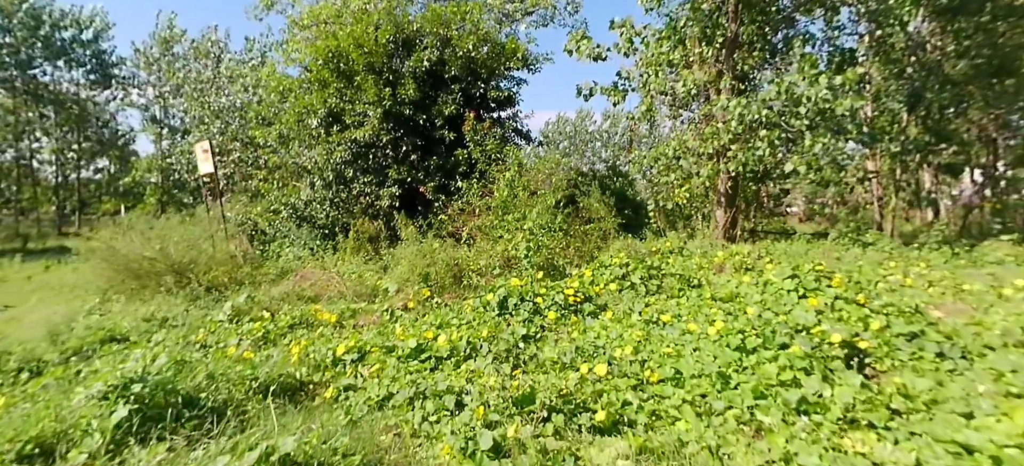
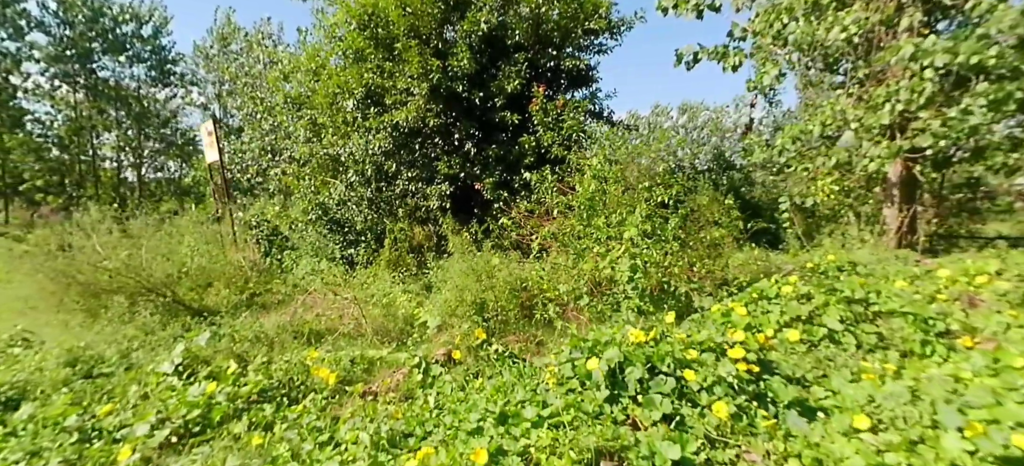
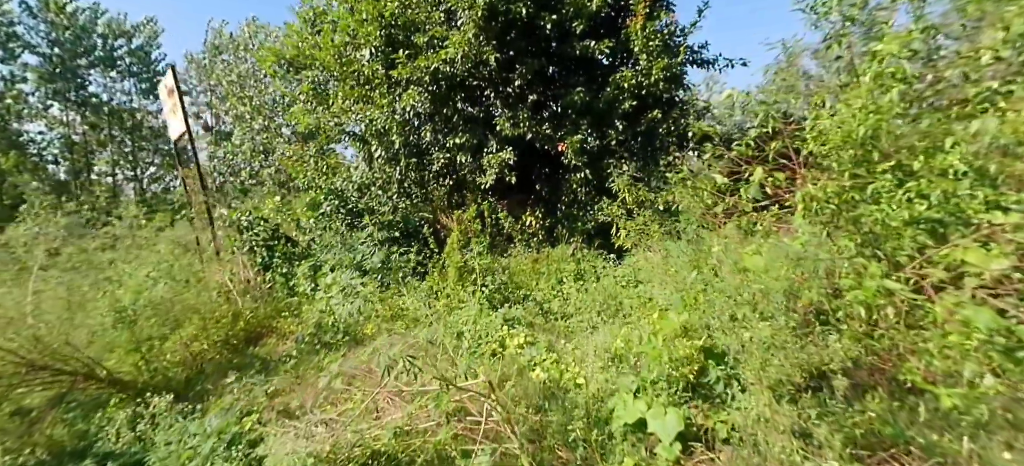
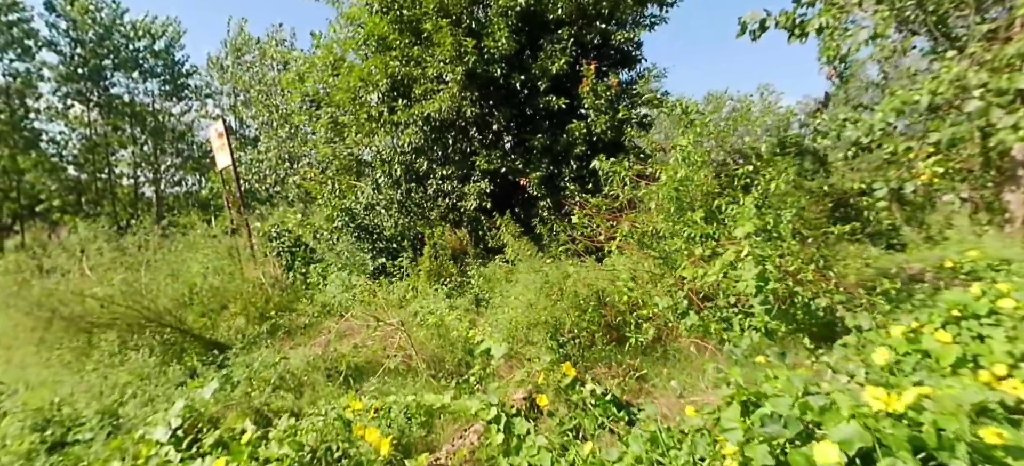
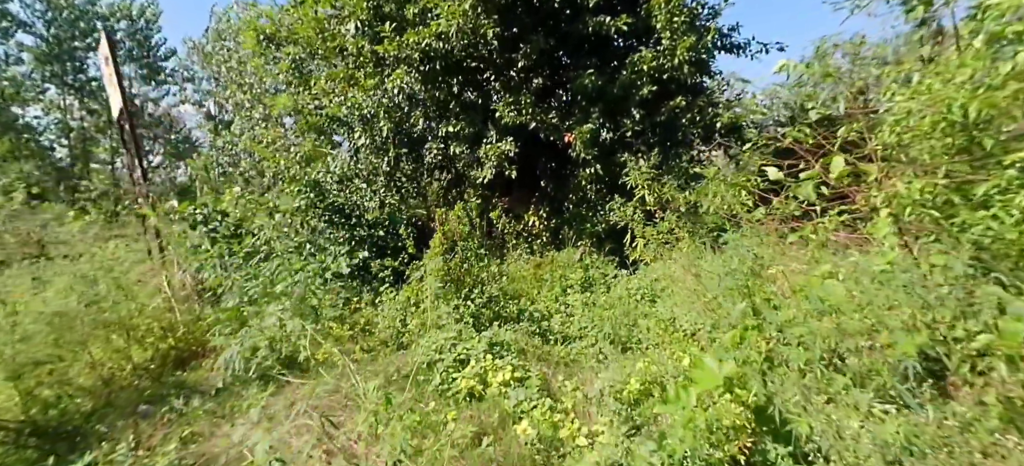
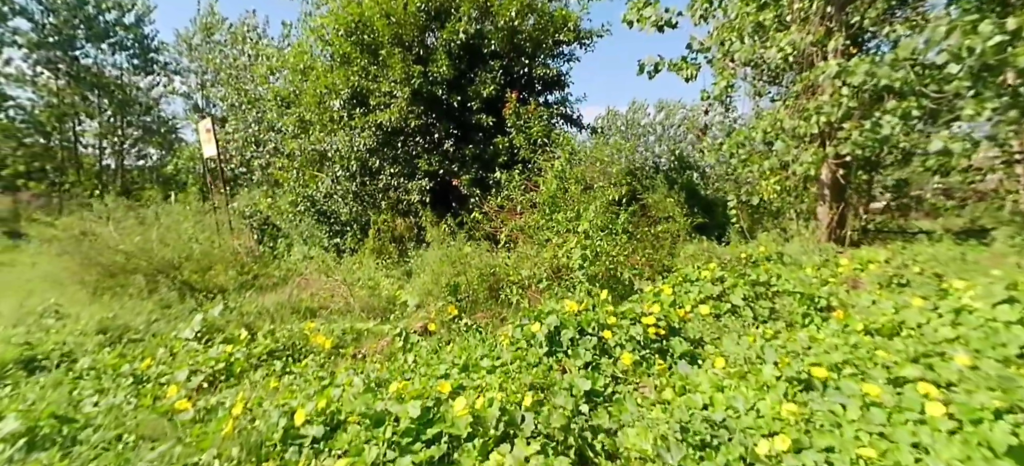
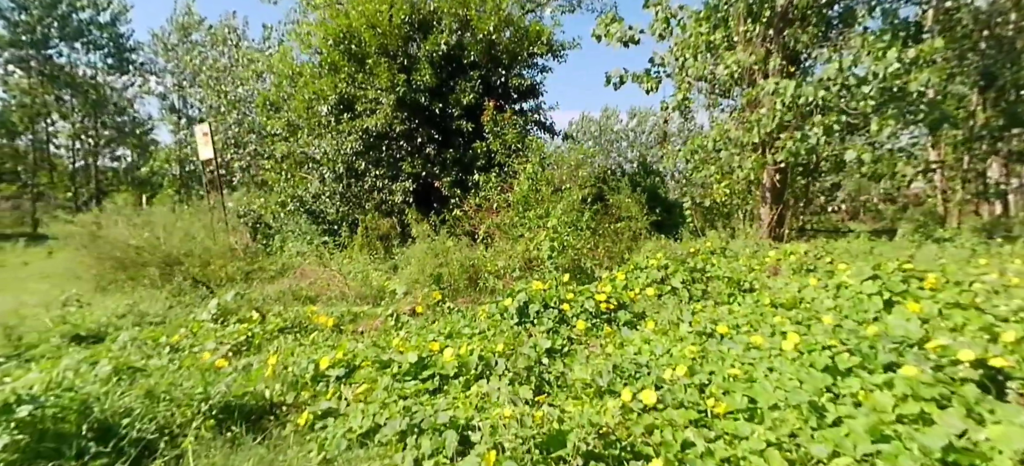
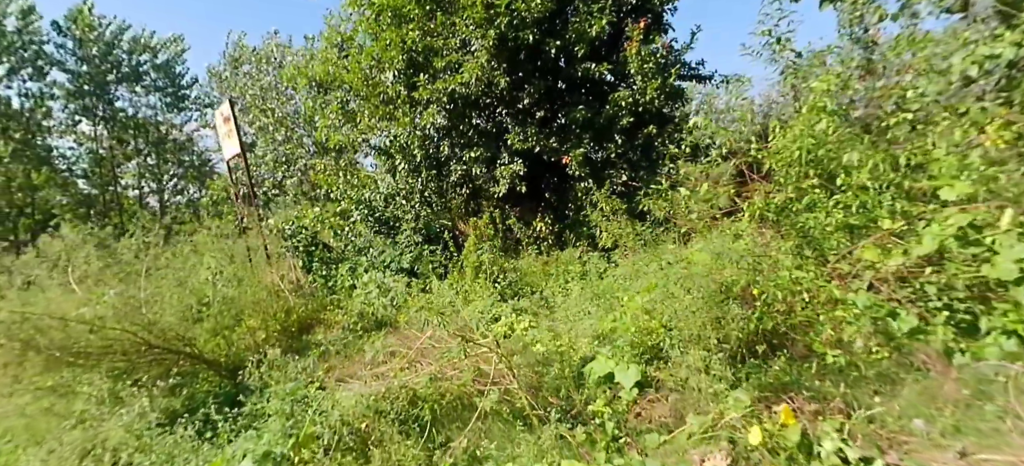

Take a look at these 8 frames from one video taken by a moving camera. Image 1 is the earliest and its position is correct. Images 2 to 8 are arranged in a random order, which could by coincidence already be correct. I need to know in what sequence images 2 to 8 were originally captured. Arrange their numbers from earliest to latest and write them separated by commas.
7, 6, 2, 4, 8, 3, 5
